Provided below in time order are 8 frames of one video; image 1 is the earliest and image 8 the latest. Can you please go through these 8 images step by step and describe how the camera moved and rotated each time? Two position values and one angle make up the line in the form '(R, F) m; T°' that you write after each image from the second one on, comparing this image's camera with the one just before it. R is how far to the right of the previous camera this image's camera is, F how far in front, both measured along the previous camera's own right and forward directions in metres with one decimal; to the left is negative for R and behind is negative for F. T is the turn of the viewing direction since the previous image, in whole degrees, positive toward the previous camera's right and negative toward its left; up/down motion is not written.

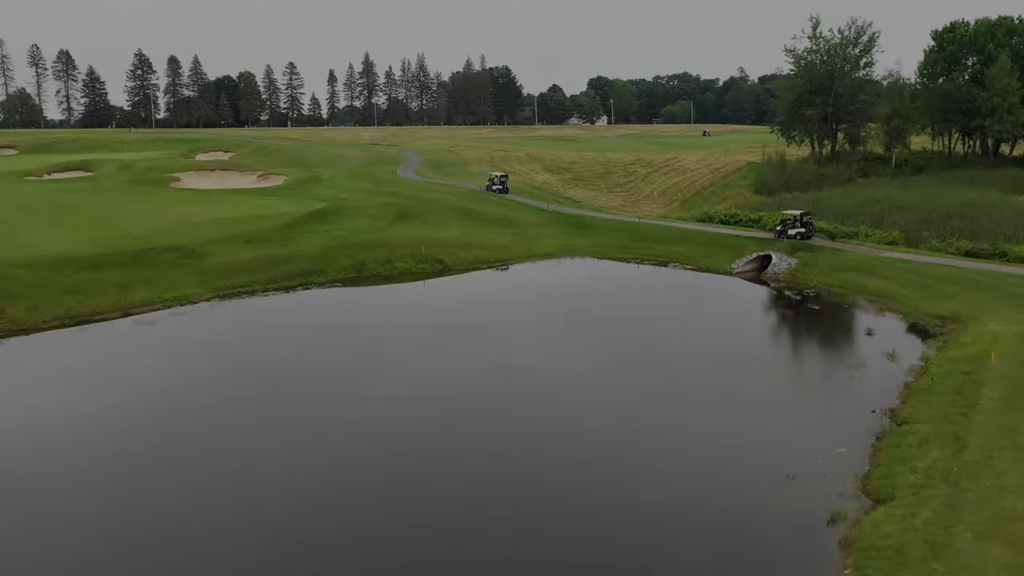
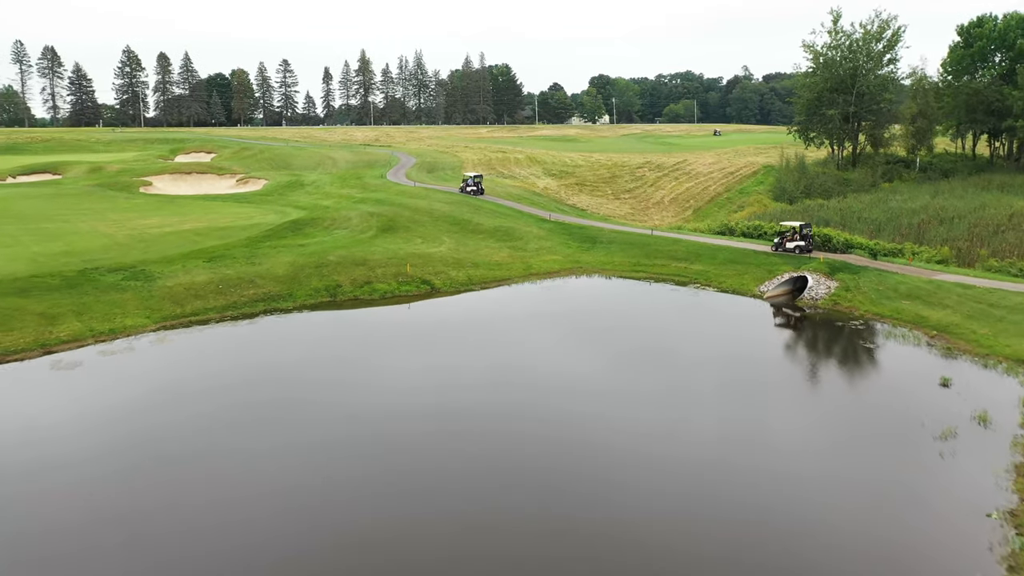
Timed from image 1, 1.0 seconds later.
(+0.1, +4.4) m; 0°
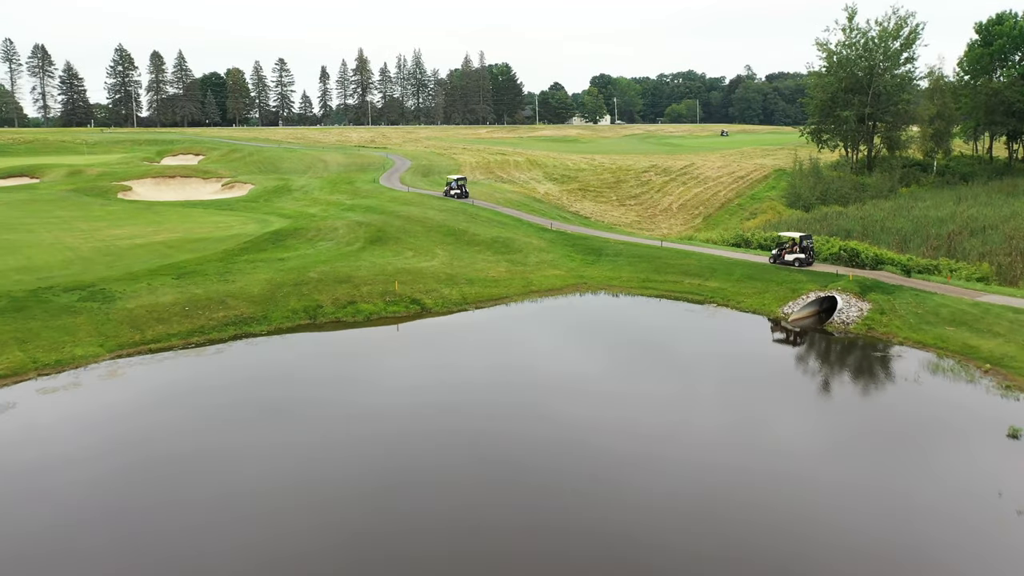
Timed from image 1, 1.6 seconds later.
(+0.1, +2.8) m; 0°
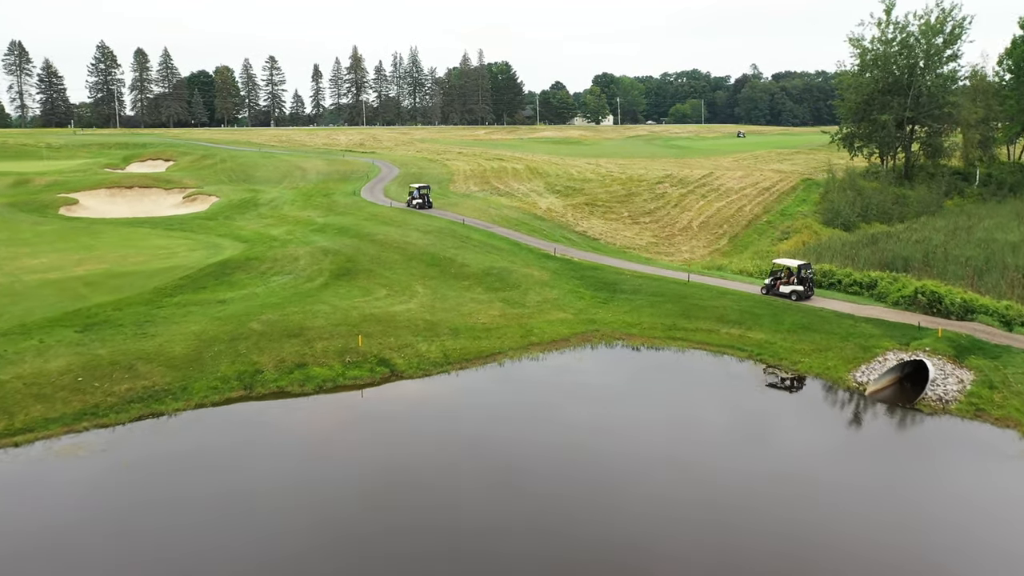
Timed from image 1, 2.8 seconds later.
(+0.2, +6.1) m; 0°
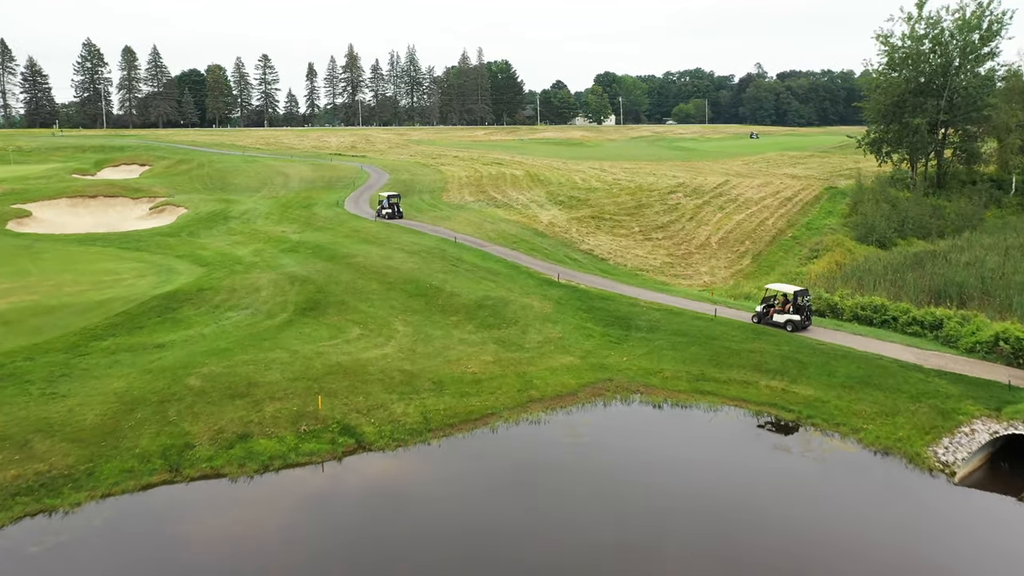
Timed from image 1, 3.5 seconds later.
(+0.1, +4.3) m; 0°
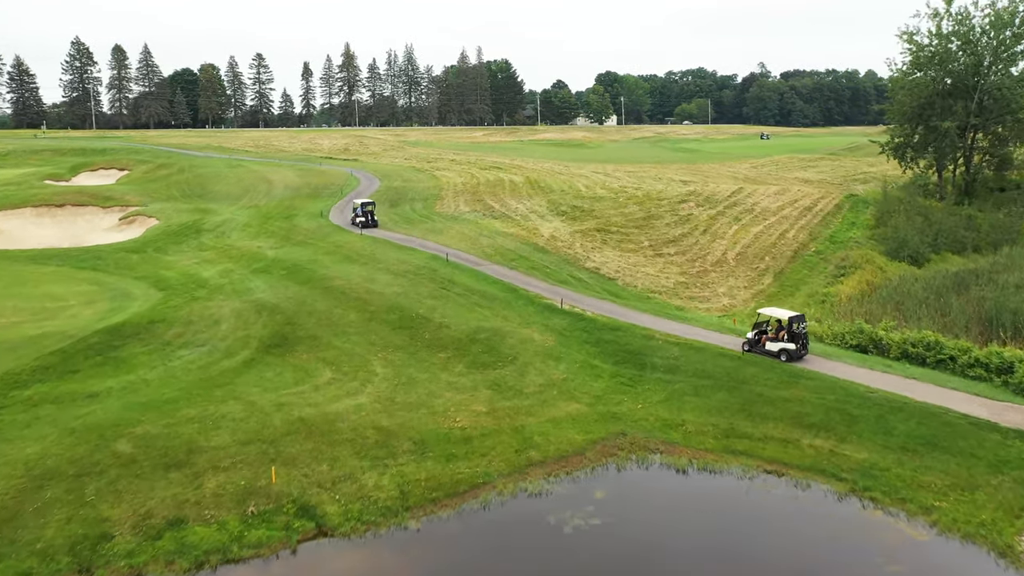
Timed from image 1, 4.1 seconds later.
(+0.1, +3.3) m; 0°
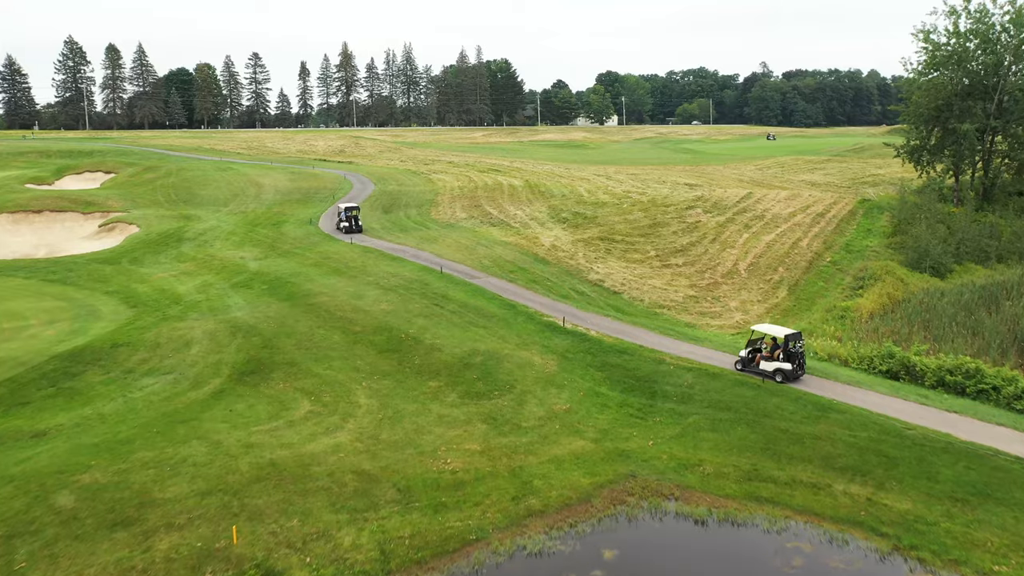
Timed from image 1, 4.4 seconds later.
(+0.1, +1.9) m; 0°
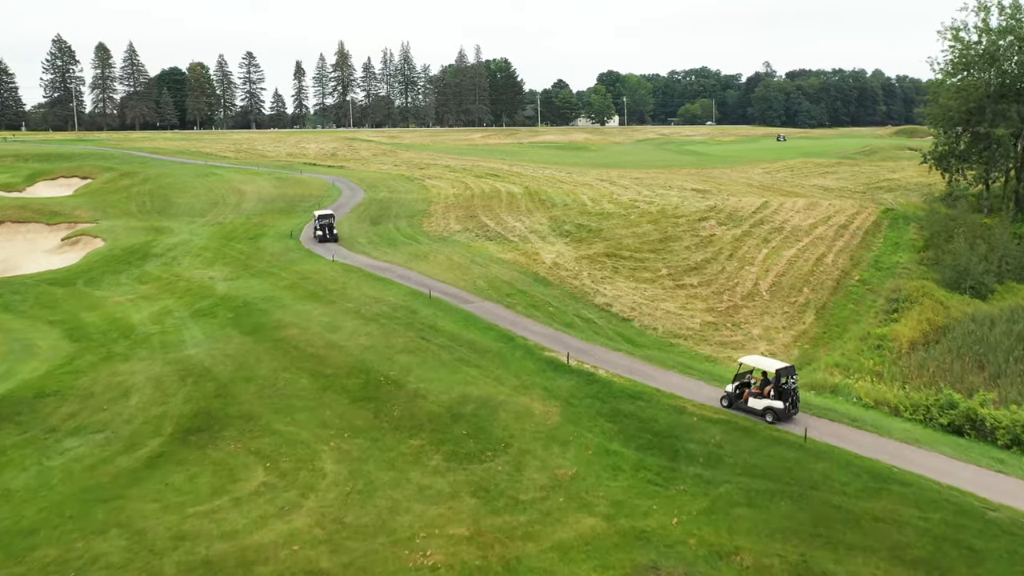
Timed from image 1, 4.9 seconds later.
(+0.1, +3.1) m; 0°
